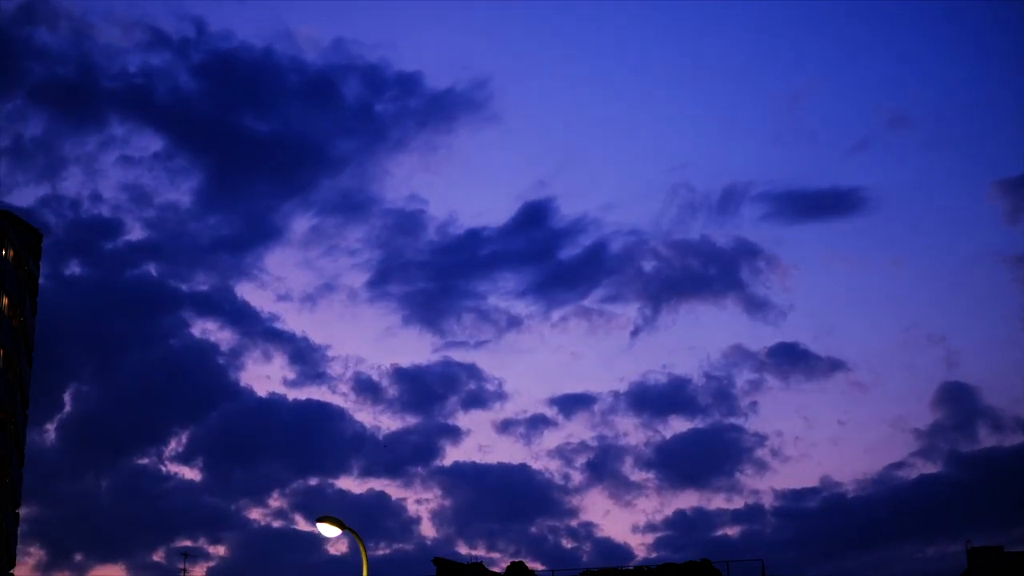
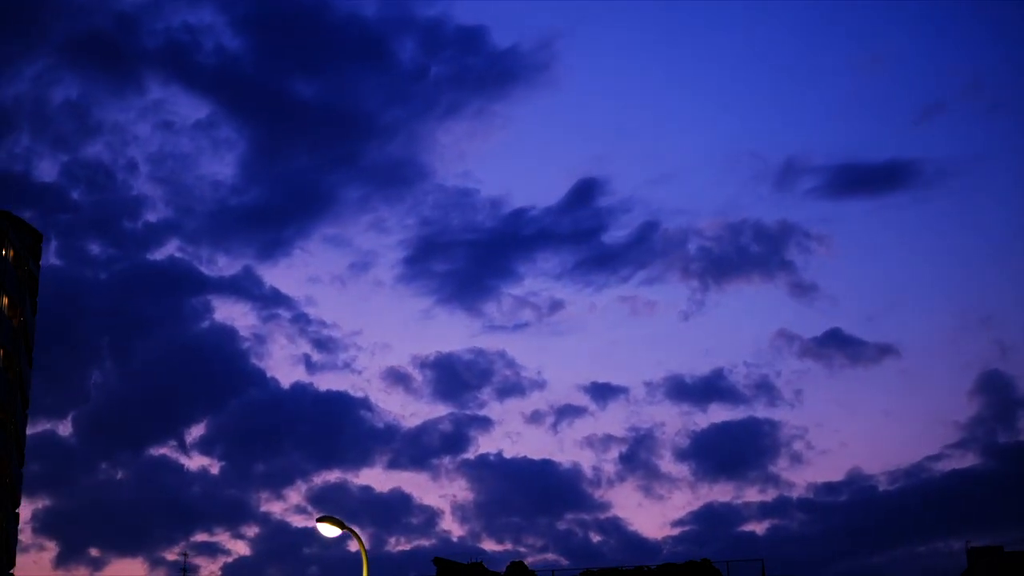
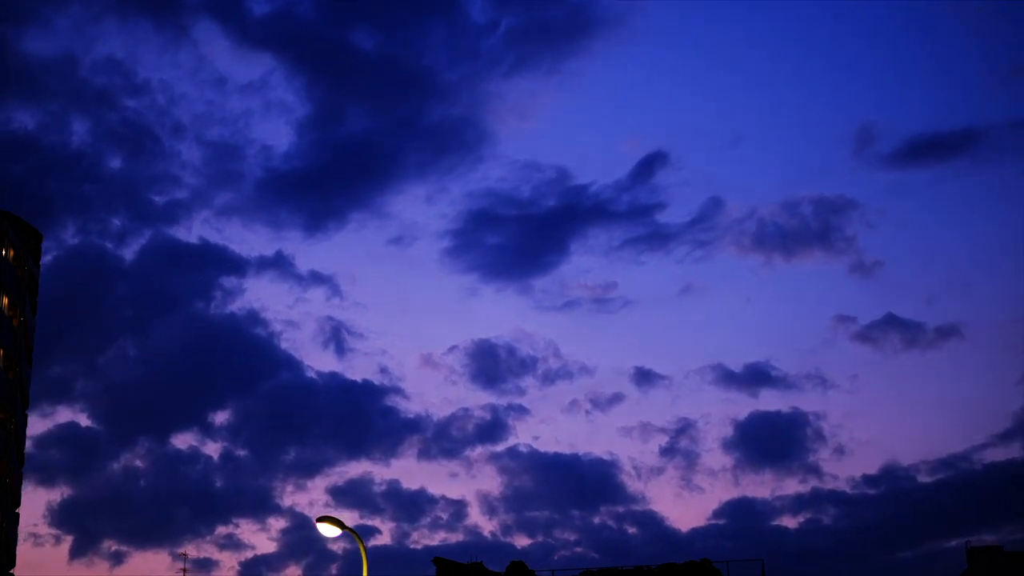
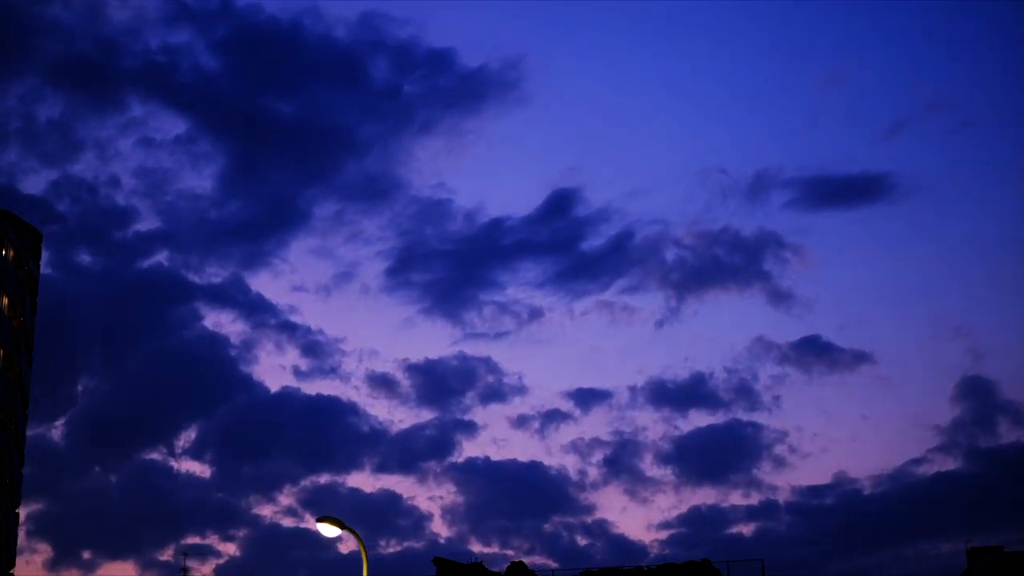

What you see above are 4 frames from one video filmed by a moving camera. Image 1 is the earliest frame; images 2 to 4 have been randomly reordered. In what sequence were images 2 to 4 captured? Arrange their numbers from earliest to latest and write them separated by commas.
4, 2, 3
